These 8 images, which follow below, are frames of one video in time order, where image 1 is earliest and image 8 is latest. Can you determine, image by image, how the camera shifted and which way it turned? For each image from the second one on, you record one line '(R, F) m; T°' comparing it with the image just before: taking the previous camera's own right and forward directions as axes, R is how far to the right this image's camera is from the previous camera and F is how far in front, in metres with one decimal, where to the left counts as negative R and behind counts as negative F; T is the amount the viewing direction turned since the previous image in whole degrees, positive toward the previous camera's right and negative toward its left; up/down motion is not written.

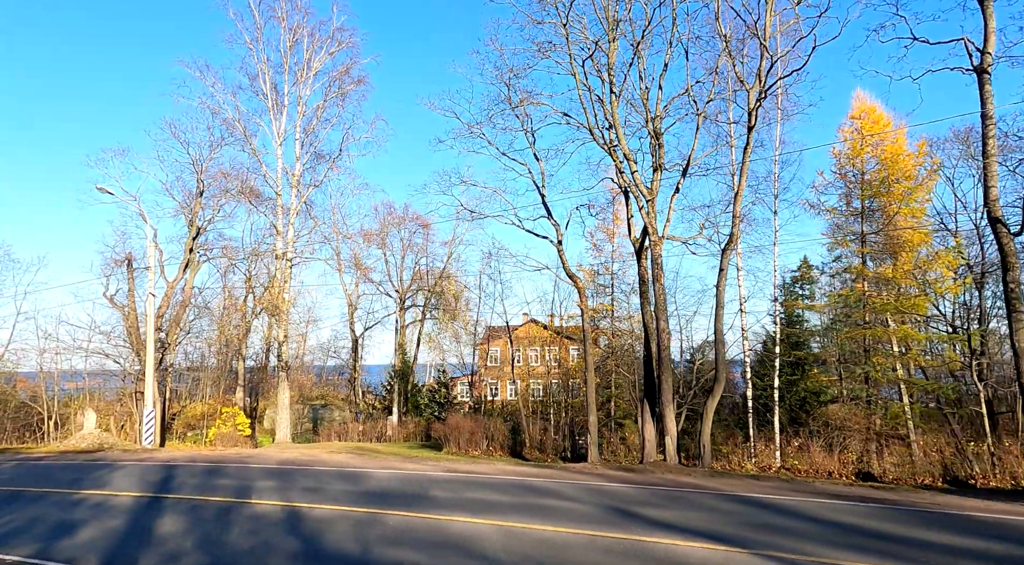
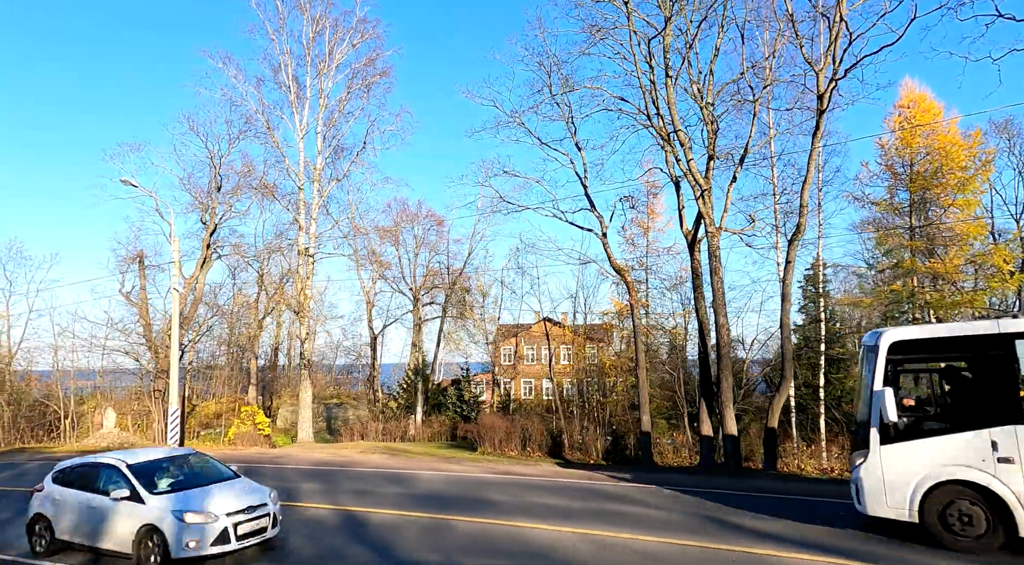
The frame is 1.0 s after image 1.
(-1.2, +0.8) m; 0°
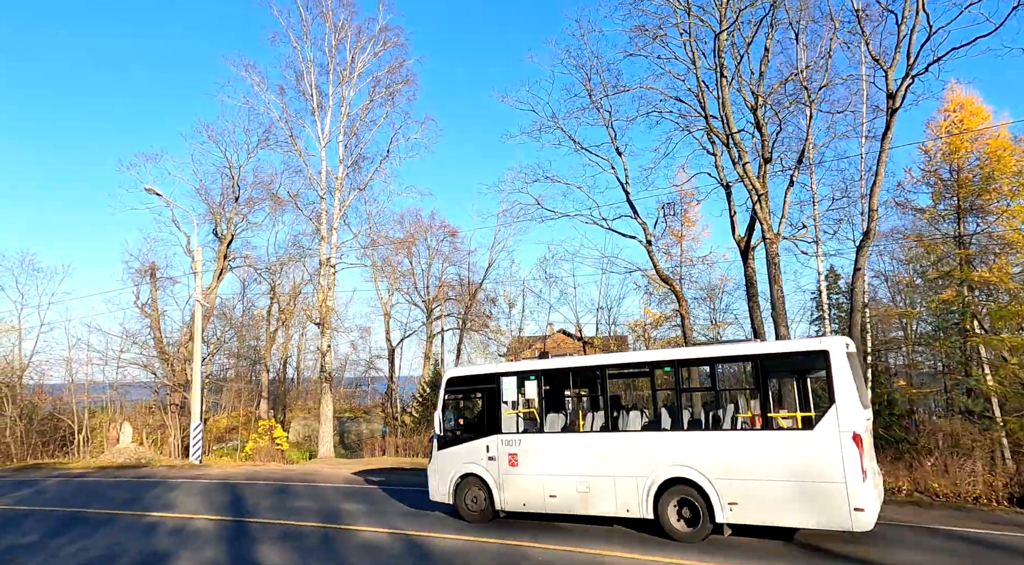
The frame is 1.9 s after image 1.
(-1.1, +0.8) m; 0°
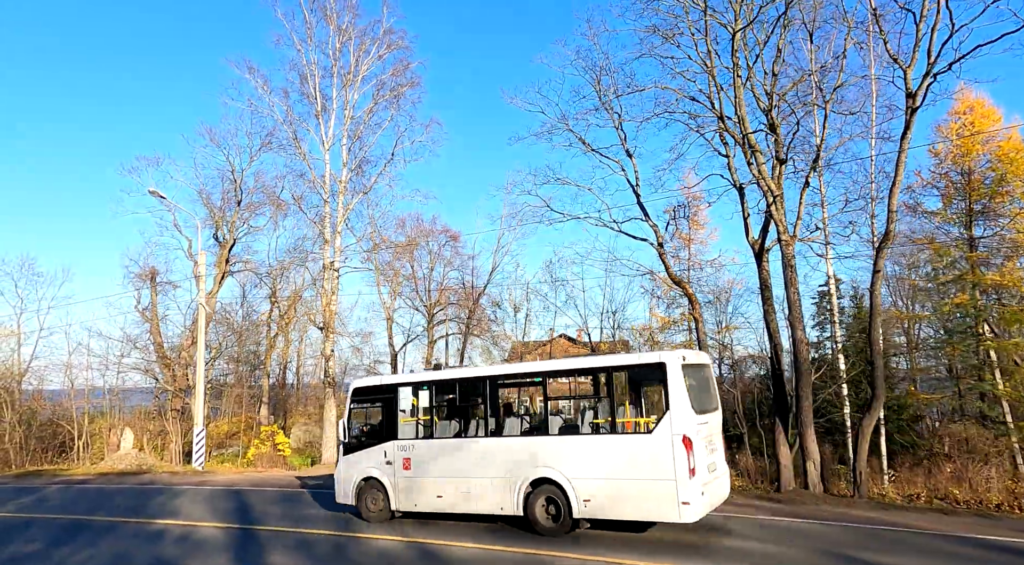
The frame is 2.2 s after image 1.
(-0.3, +0.3) m; 0°
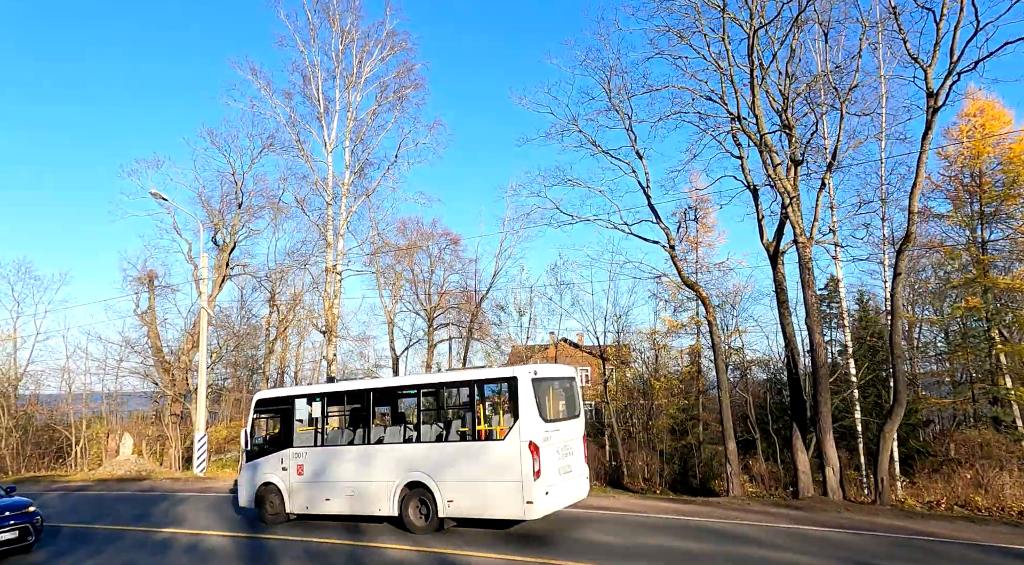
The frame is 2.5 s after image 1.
(-0.4, +0.3) m; 0°
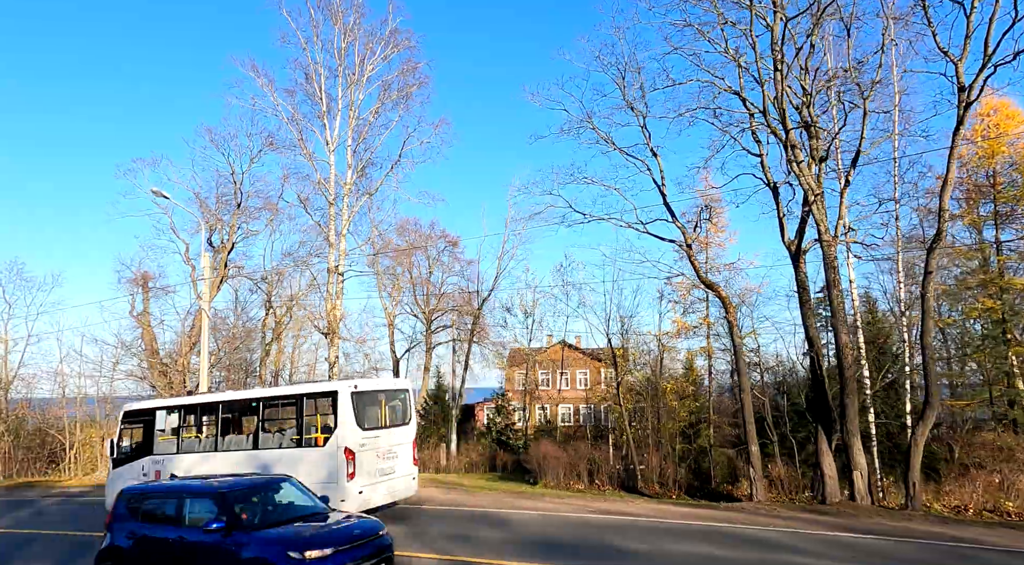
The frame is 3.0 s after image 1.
(-0.6, +0.5) m; +1°
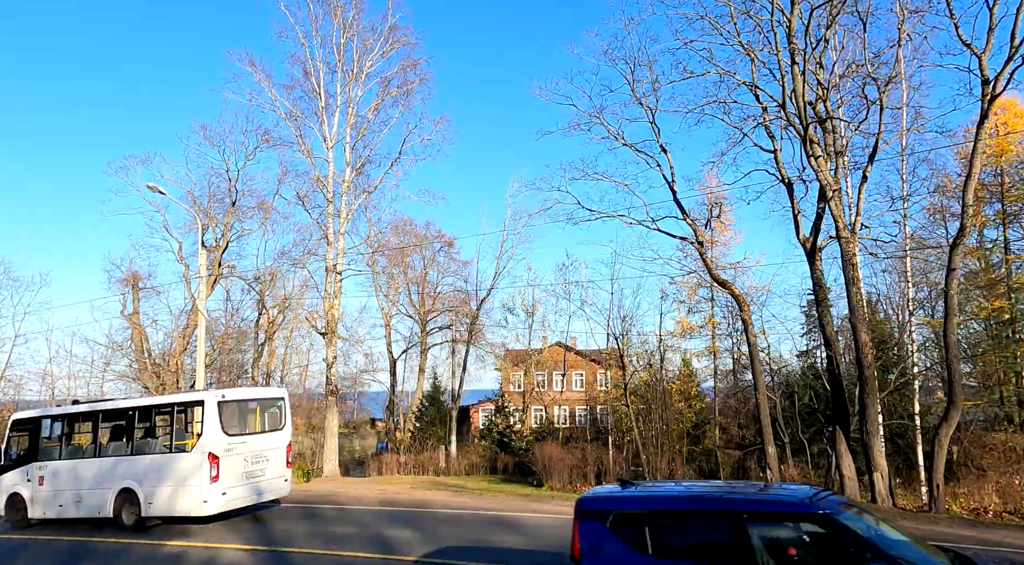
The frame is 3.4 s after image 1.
(-0.5, +0.4) m; +1°
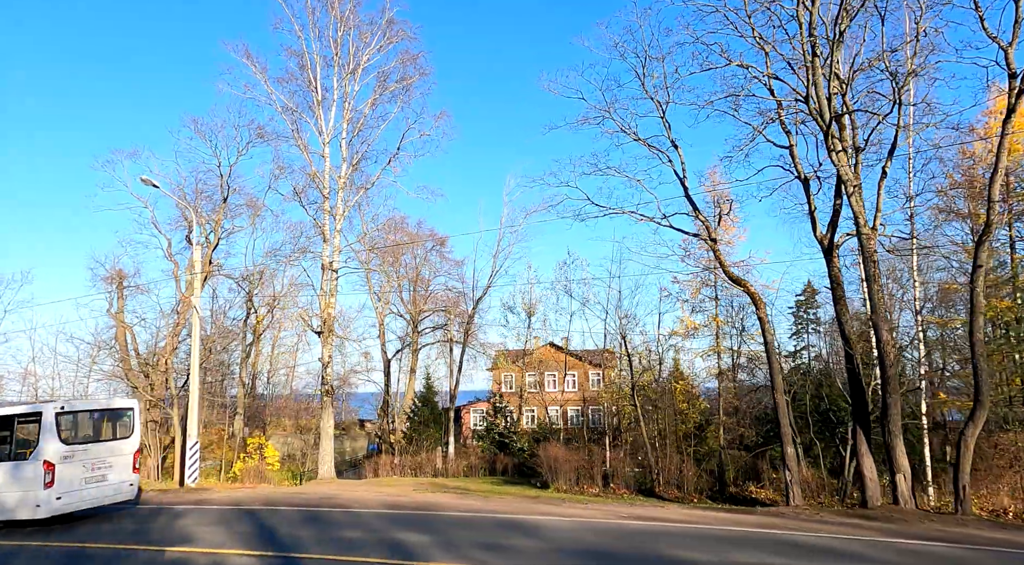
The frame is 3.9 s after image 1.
(-0.6, +0.5) m; +1°
